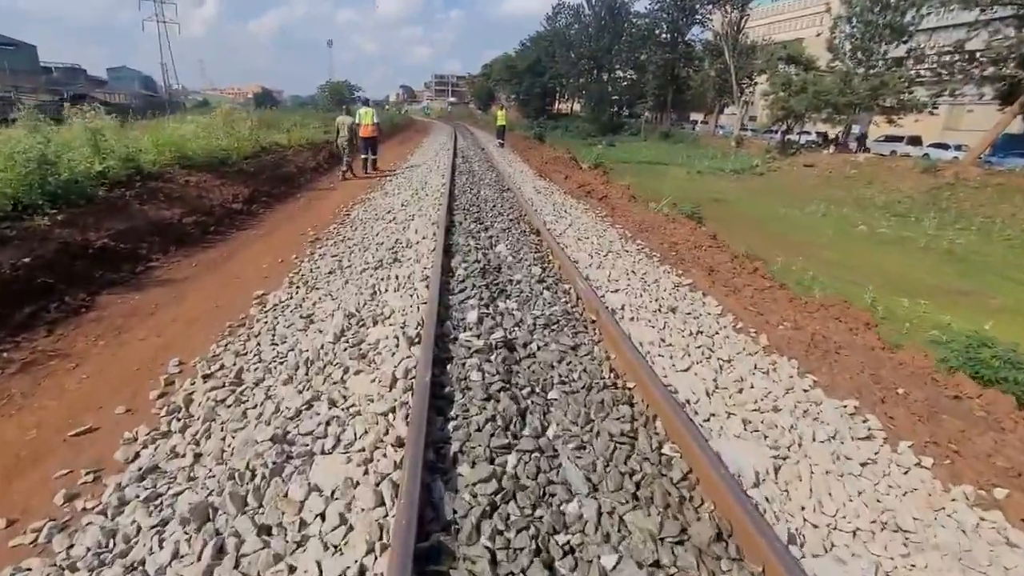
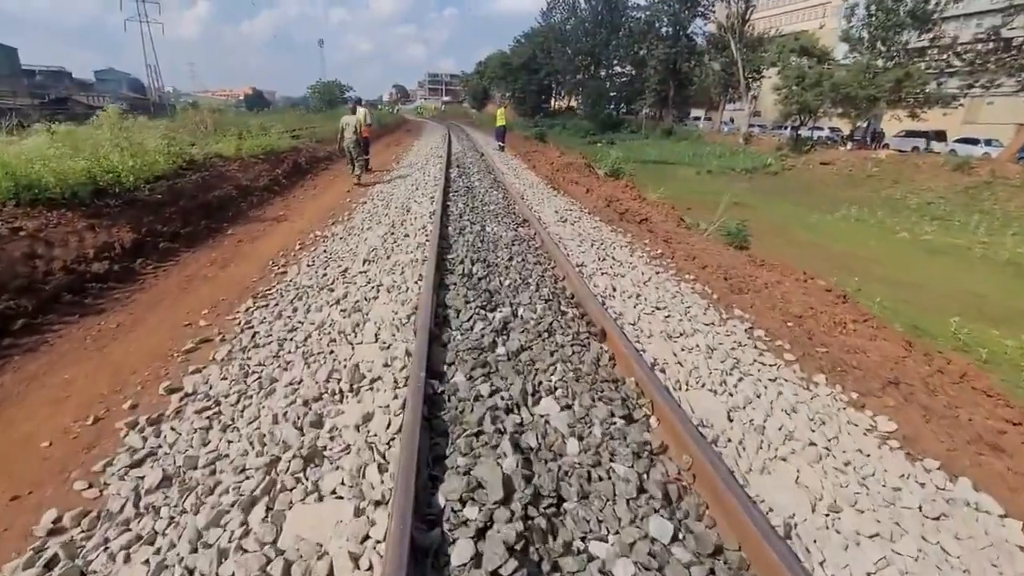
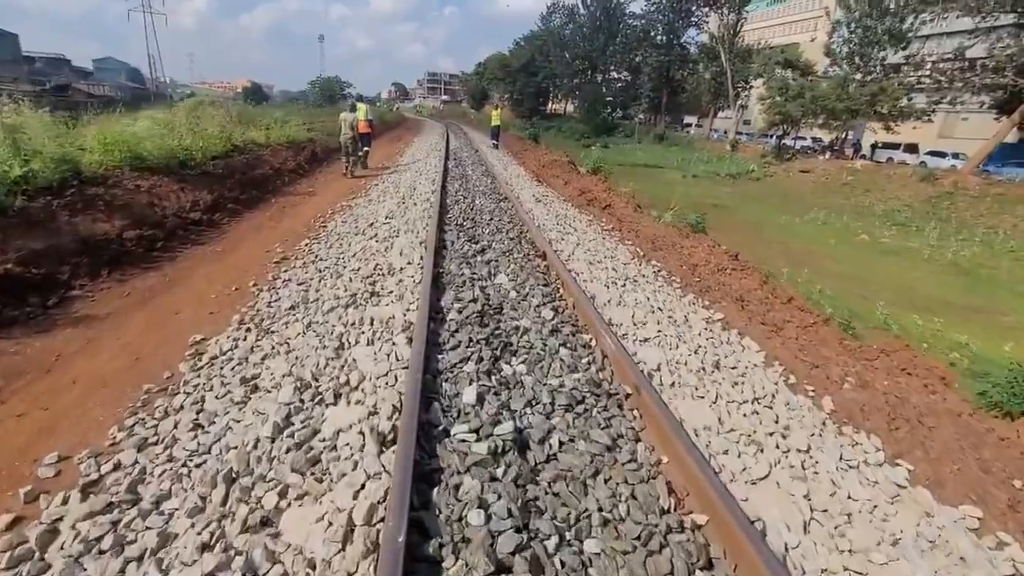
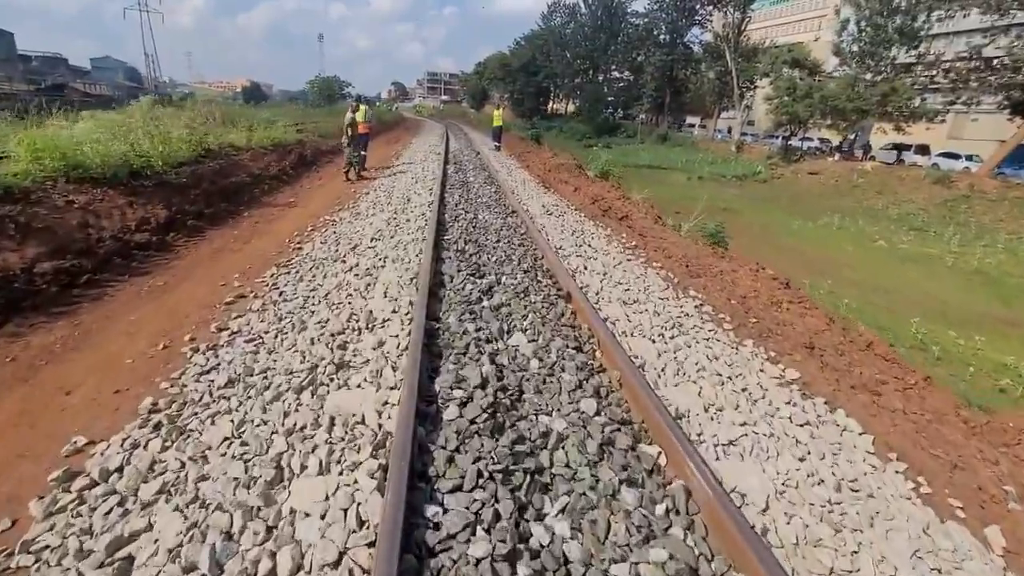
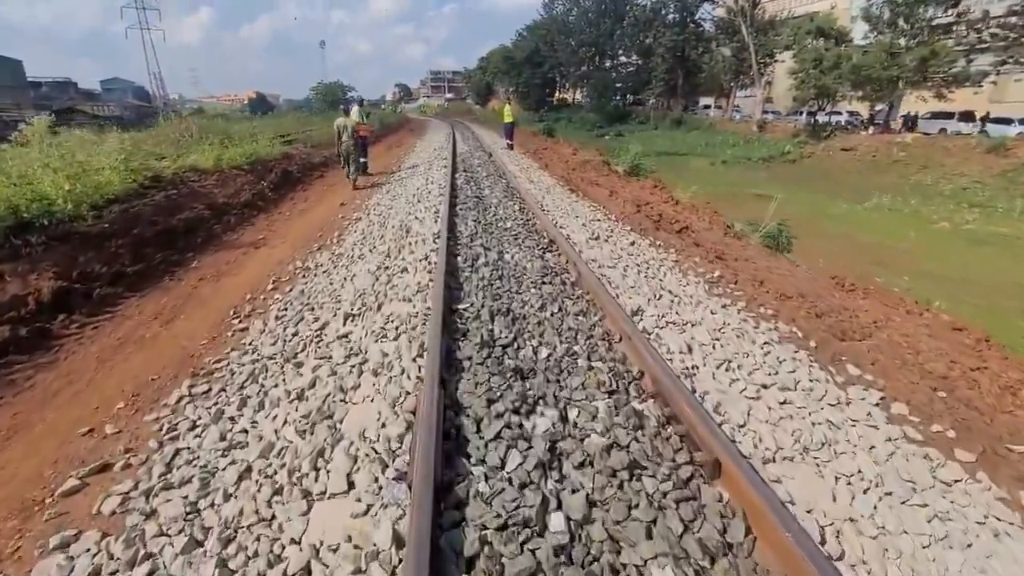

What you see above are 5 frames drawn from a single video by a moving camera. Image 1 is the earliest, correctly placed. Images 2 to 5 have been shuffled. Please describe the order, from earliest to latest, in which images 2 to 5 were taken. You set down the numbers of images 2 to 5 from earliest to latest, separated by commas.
3, 4, 2, 5
